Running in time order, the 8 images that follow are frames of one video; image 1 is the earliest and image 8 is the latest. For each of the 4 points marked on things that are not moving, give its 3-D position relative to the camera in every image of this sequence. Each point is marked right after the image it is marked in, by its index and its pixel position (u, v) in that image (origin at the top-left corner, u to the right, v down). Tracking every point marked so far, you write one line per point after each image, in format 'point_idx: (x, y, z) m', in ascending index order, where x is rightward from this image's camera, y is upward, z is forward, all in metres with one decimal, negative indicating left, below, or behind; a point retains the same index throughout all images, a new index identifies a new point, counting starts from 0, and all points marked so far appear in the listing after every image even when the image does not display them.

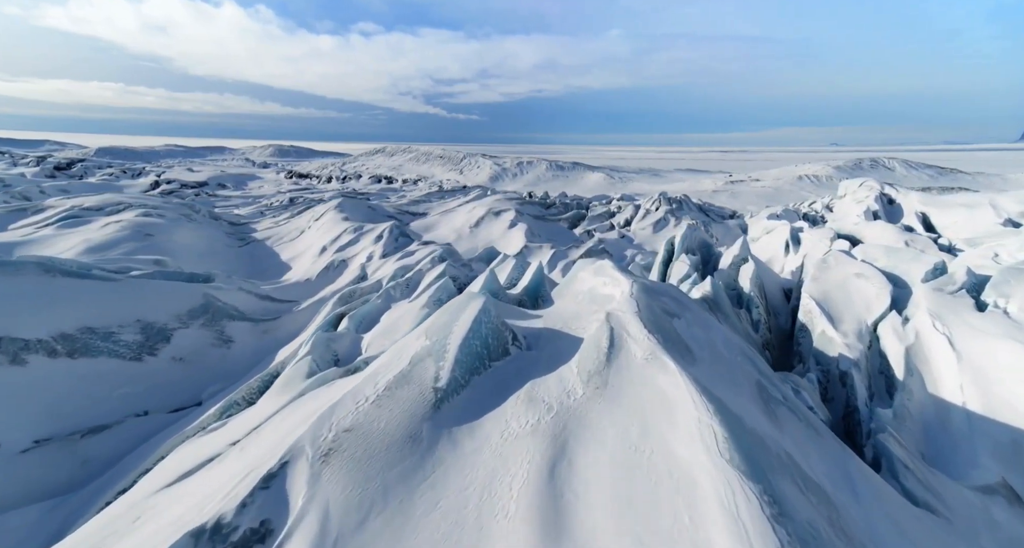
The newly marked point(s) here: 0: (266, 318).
0: (-7.0, -1.2, +12.9) m
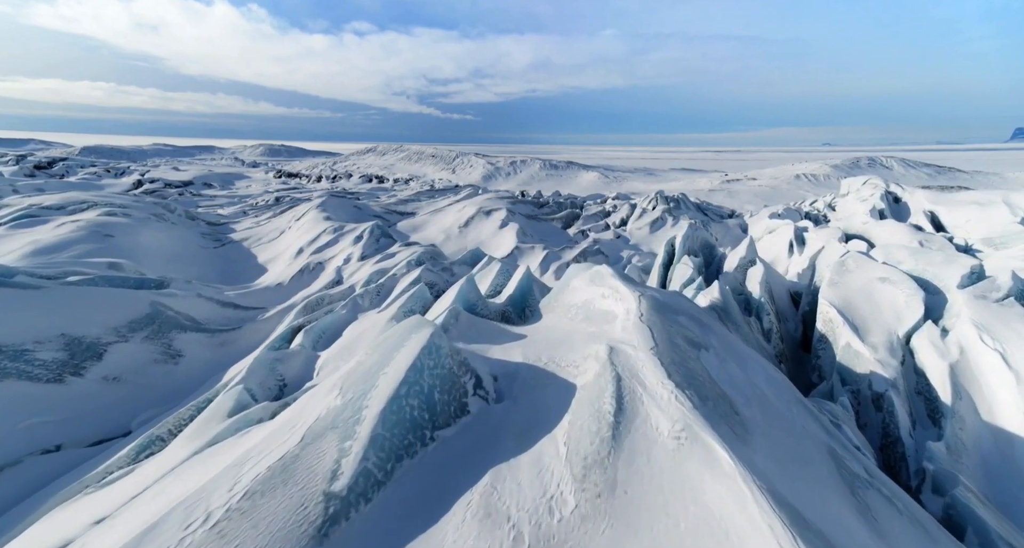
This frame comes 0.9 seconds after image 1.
0: (-7.3, -1.4, +11.6) m
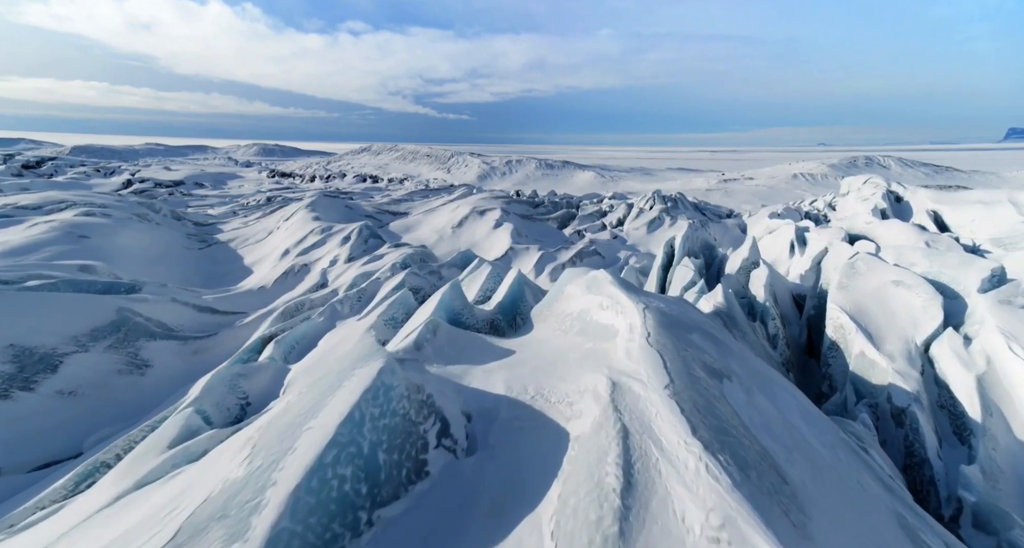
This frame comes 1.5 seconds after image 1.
0: (-7.5, -1.5, +11.0) m
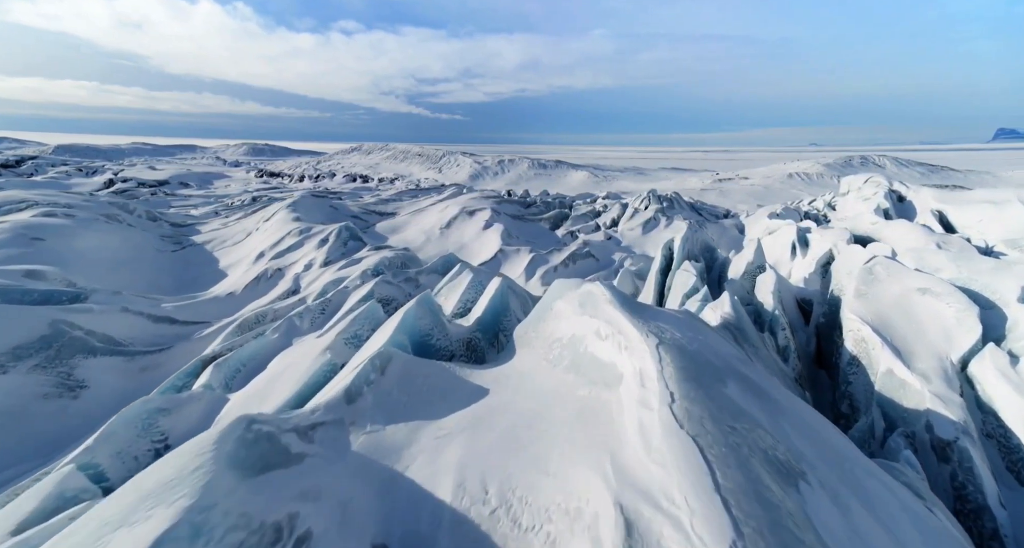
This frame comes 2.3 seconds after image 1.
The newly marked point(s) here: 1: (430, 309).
0: (-7.8, -1.6, +9.9) m
1: (-1.0, -0.4, +5.7) m
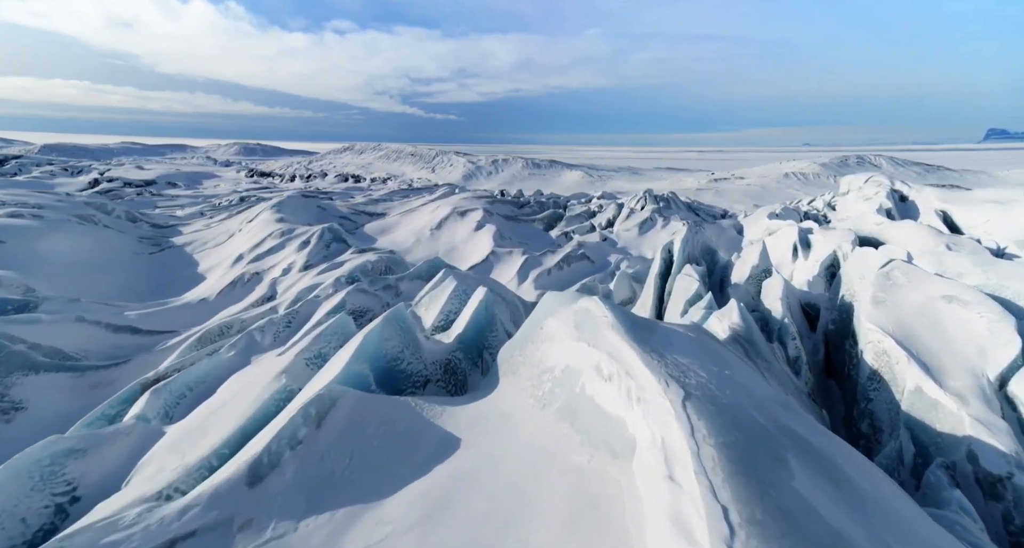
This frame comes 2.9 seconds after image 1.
0: (-8.0, -1.8, +9.0) m
1: (-1.2, -0.5, +4.9) m
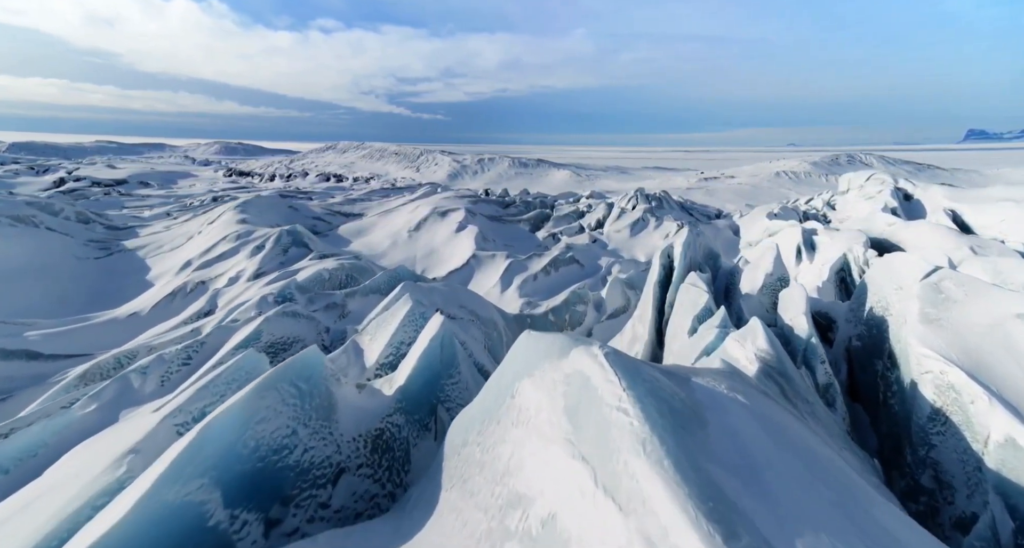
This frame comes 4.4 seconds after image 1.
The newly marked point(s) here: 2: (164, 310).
0: (-8.4, -2.0, +7.2) m
1: (-1.5, -0.8, +3.3) m
2: (-8.9, -0.9, +11.7) m
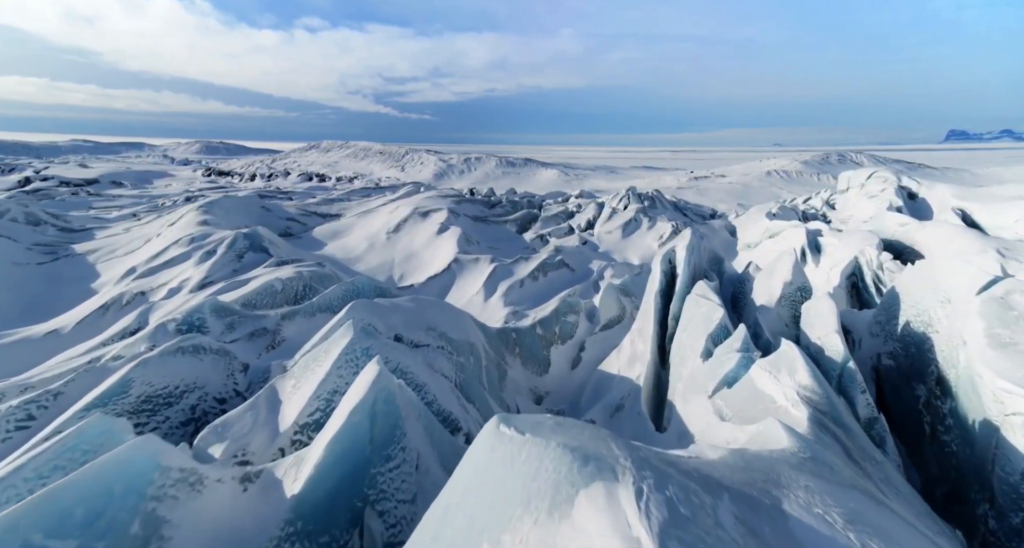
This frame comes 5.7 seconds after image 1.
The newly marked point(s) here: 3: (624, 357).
0: (-8.6, -2.2, +5.6) m
1: (-1.7, -1.0, +1.9) m
2: (-9.2, -1.2, +10.1) m
3: (+2.3, -1.7, +9.5) m
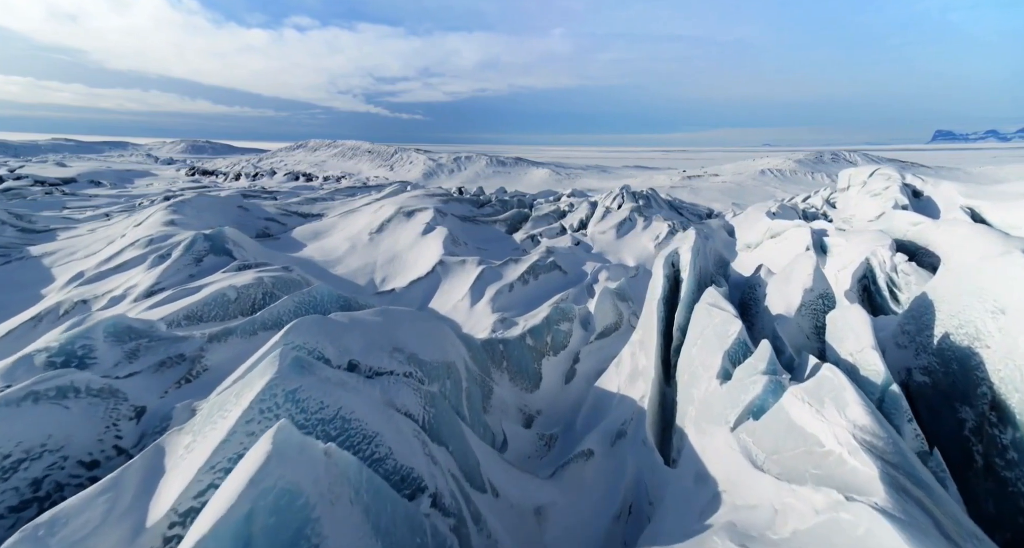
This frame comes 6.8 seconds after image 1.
0: (-8.8, -2.4, +4.3) m
1: (-1.8, -1.1, +0.7) m
2: (-9.5, -1.3, +8.8) m
3: (+2.0, -1.8, +8.4) m
